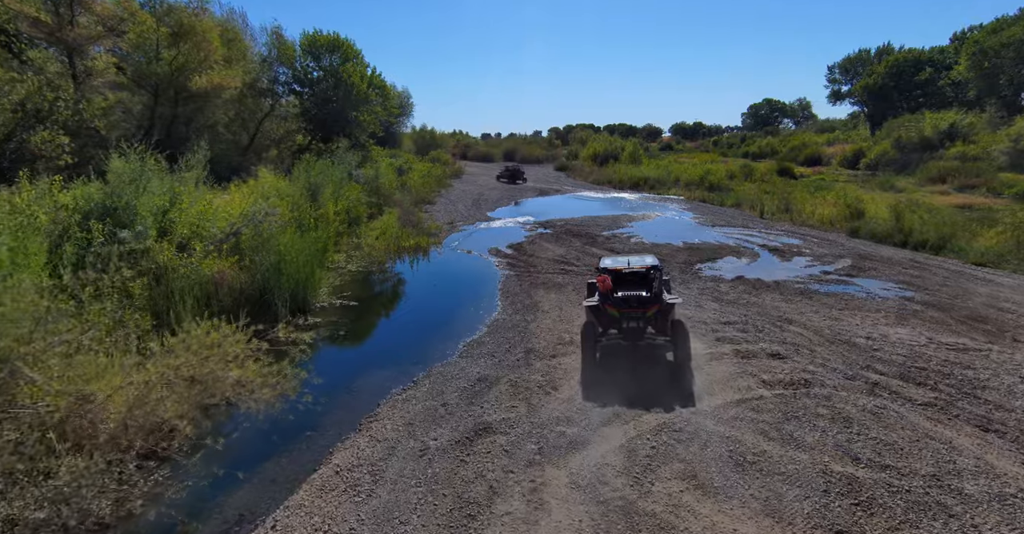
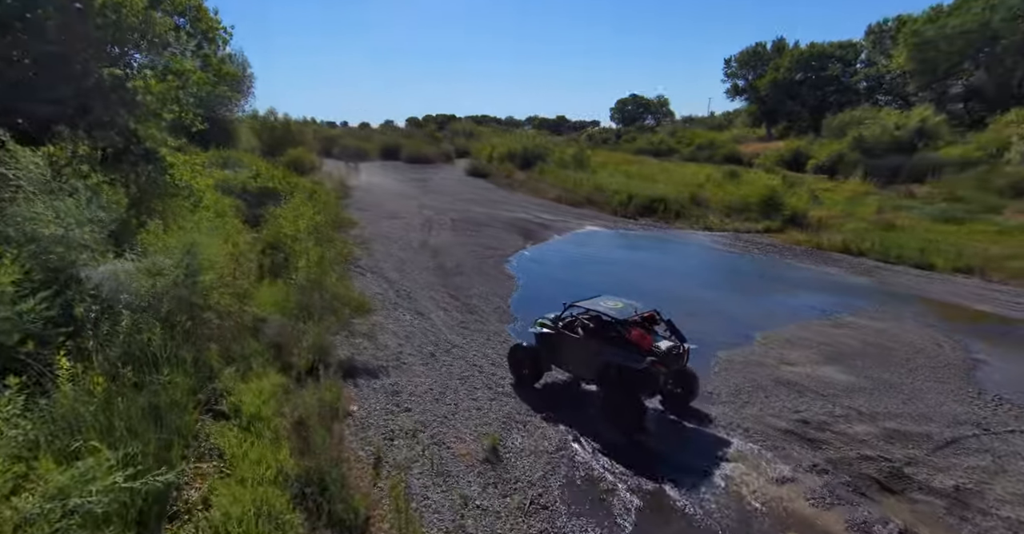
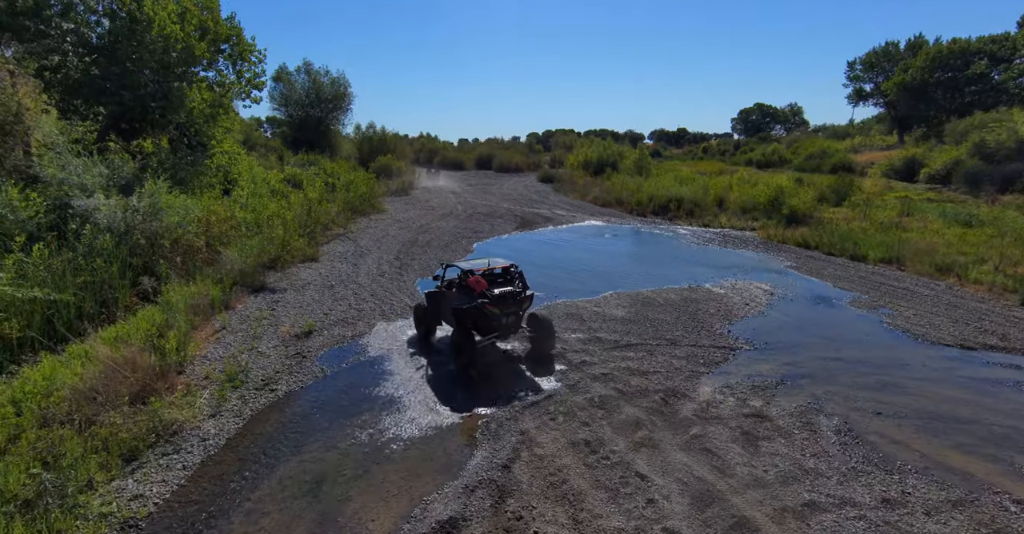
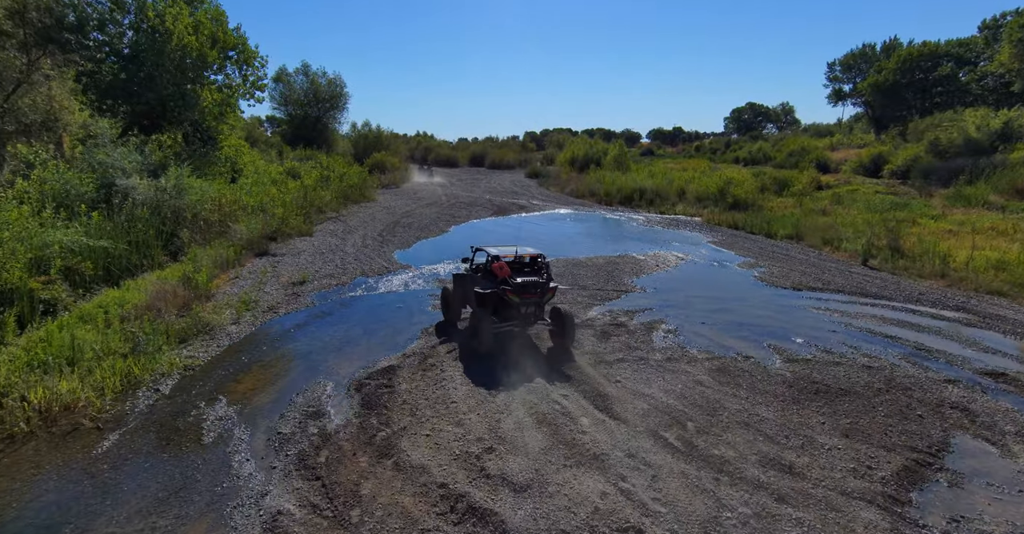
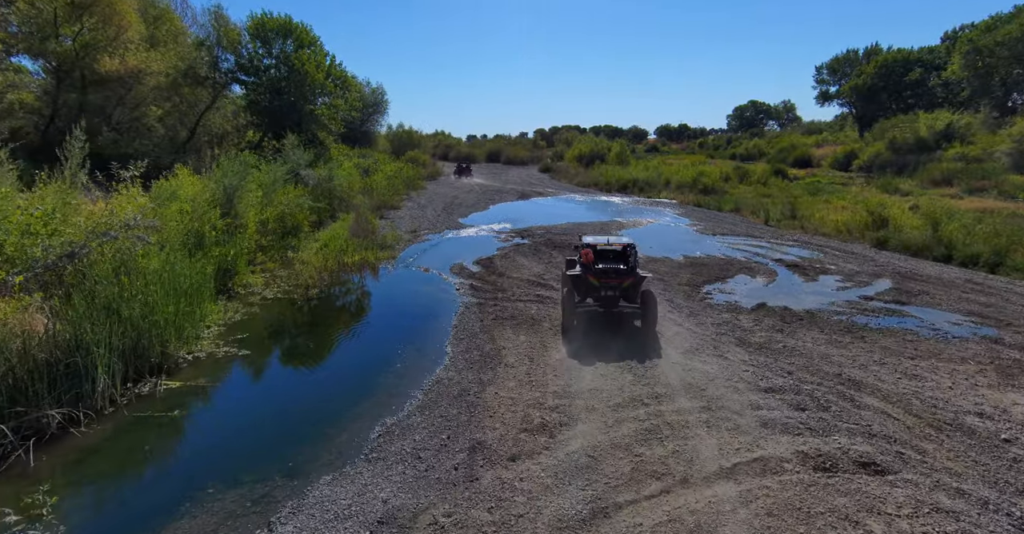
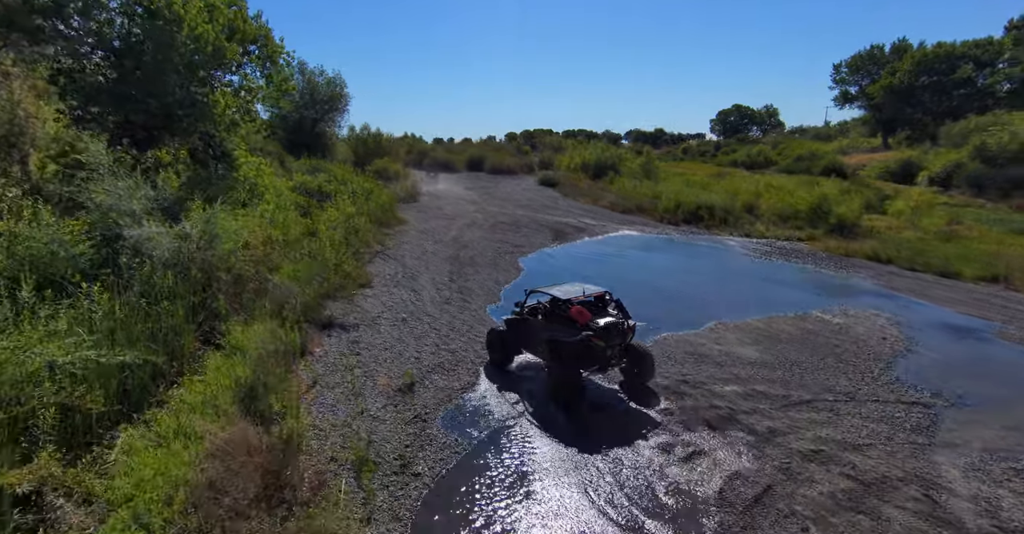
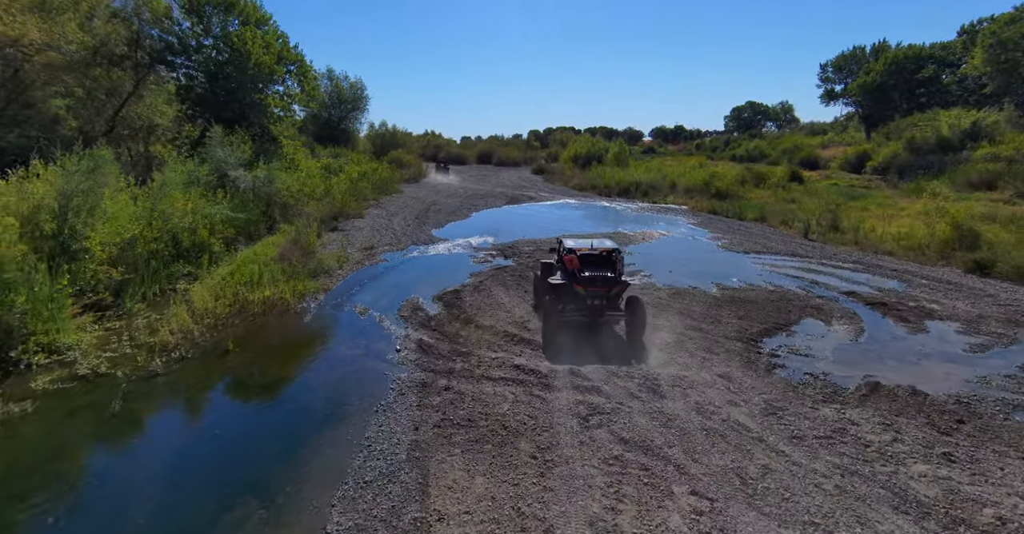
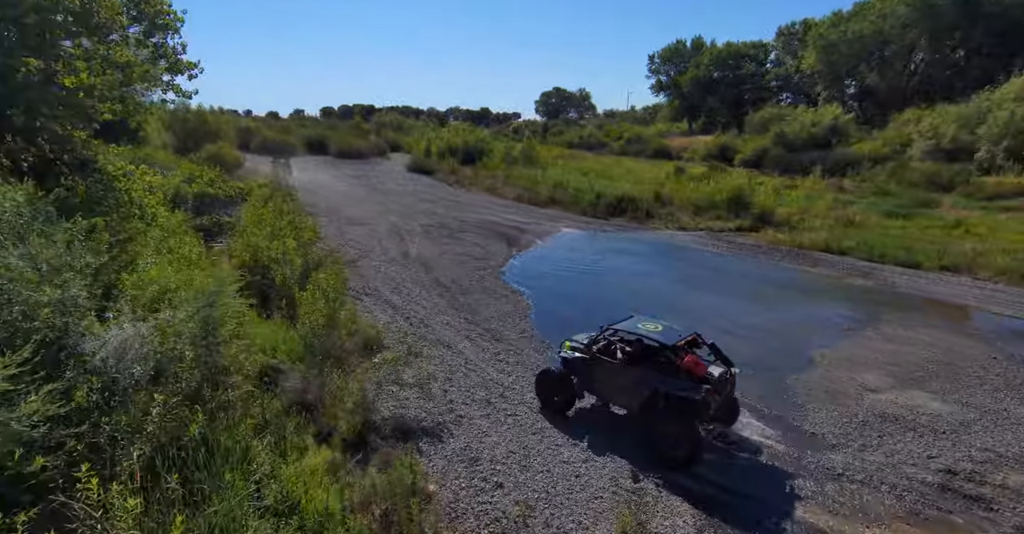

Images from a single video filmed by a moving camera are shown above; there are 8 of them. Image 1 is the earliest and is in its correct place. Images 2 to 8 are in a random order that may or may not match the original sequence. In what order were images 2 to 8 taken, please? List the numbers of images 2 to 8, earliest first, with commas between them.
5, 7, 4, 3, 6, 2, 8
